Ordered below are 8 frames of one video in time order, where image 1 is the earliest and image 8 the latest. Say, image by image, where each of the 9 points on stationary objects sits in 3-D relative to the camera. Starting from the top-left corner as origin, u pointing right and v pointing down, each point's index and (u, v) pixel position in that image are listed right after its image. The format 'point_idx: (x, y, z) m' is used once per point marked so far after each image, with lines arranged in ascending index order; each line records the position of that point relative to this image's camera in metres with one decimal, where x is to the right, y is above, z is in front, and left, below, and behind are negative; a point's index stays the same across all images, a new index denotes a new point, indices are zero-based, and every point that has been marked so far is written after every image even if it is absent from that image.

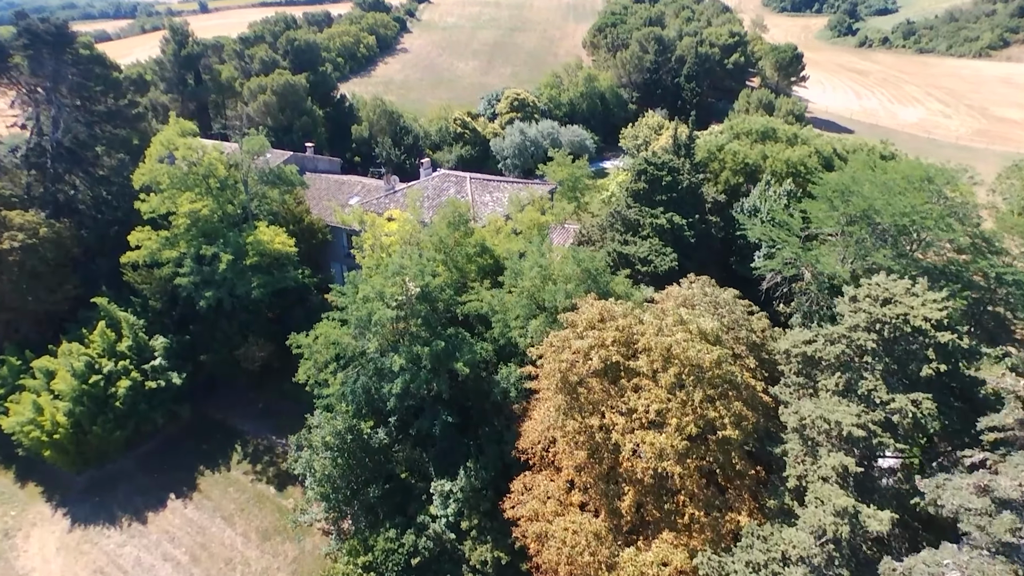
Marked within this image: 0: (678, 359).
0: (+5.0, -2.1, +19.3) m
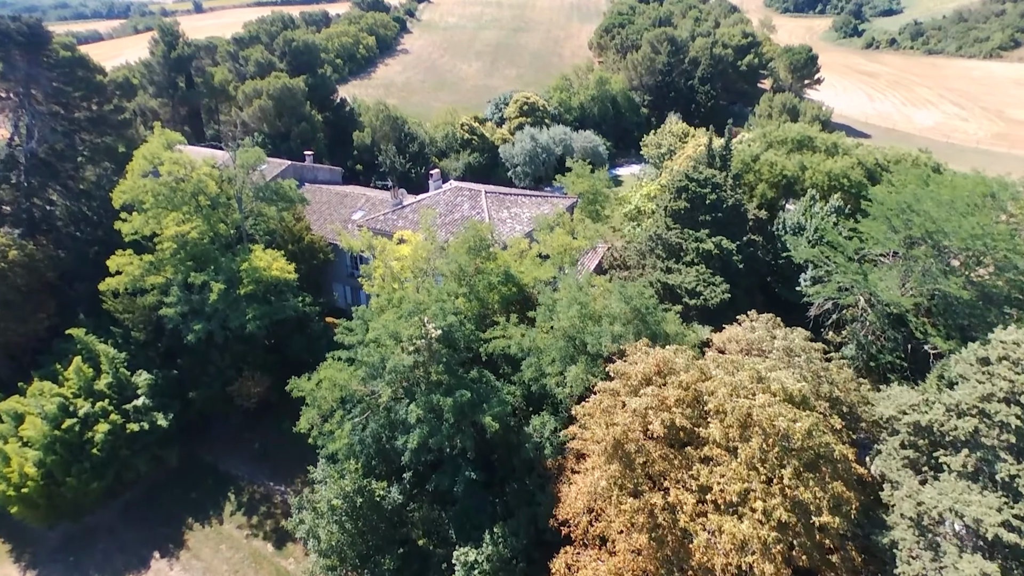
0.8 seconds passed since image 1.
0: (+6.2, -3.5, +16.0) m
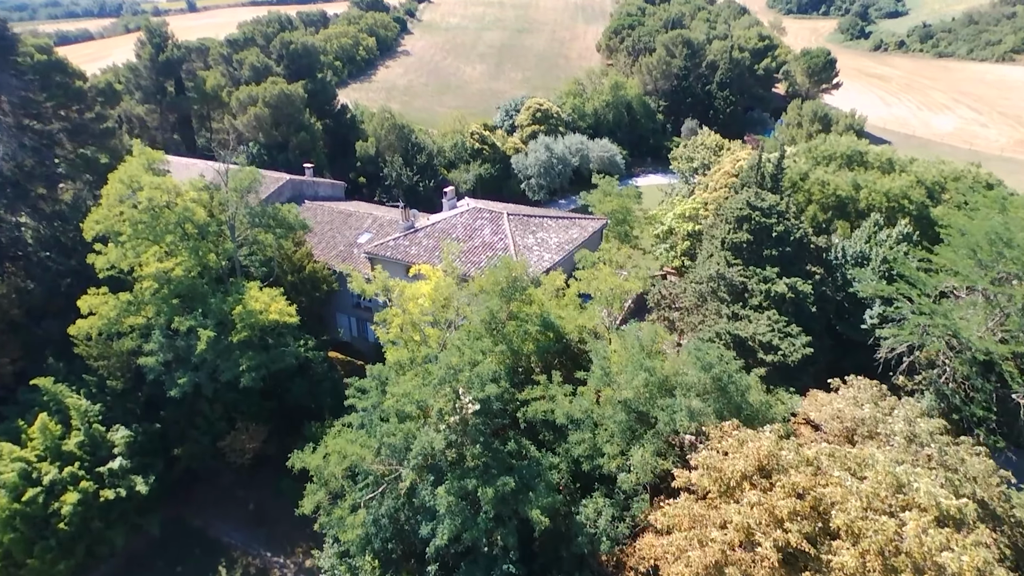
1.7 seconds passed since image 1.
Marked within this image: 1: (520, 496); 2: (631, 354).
0: (+7.6, -5.2, +12.3) m
1: (+0.2, -5.7, +17.6) m
2: (+3.5, -1.9, +18.6) m
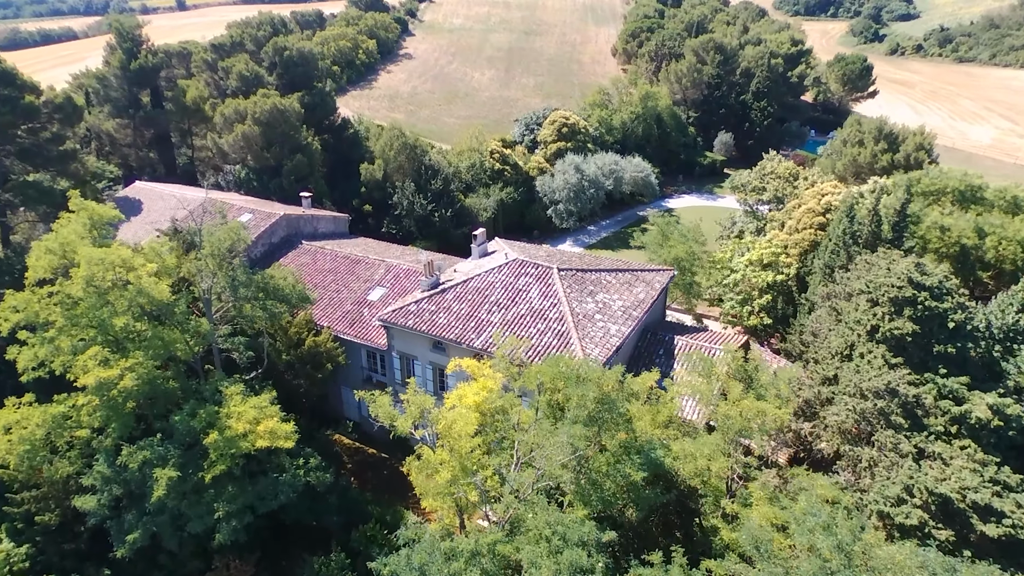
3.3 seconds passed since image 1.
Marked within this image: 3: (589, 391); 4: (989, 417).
0: (+9.9, -8.2, +5.9) m
1: (+2.5, -8.7, +11.0) m
2: (+5.7, -4.9, +12.1) m
3: (+1.9, -2.5, +15.3) m
4: (+11.7, -3.1, +16.0) m
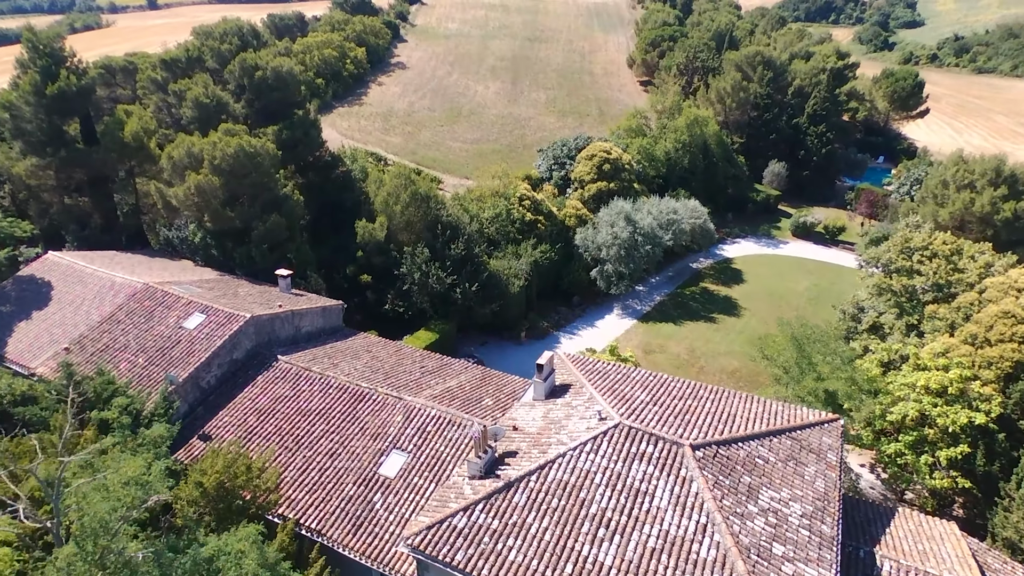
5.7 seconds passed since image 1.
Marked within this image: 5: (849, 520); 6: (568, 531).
0: (+13.2, -12.9, -3.8) m
1: (+5.6, -13.5, +1.2) m
2: (+8.8, -9.7, +2.4) m
3: (+4.9, -7.2, +5.5) m
4: (+14.7, -7.9, +6.5) m
5: (+9.5, -6.5, +18.1) m
6: (+1.3, -5.6, +14.8) m
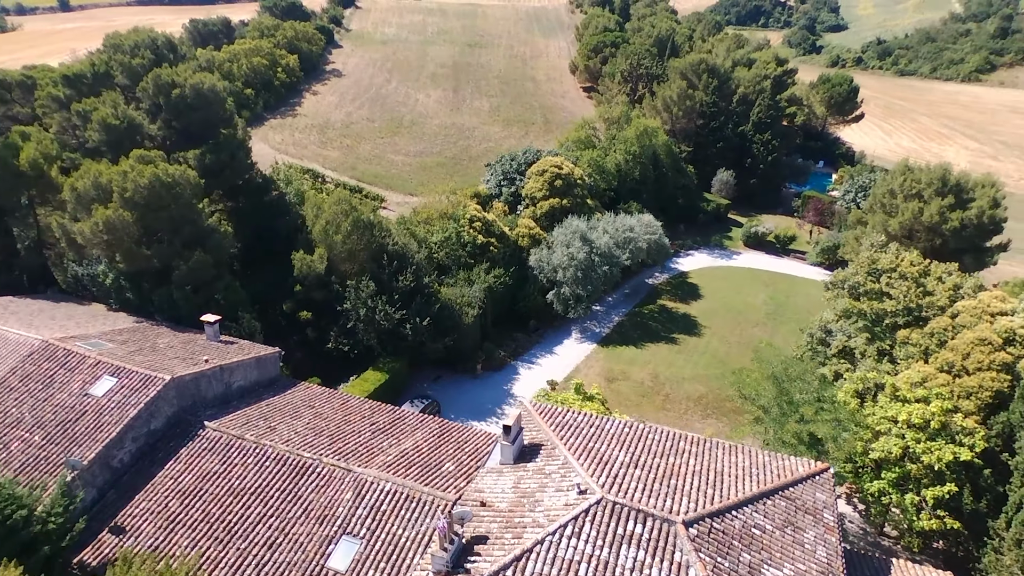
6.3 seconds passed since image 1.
0: (+14.5, -13.9, -4.7) m
1: (+6.5, -14.7, -0.4) m
2: (+9.5, -10.8, +1.0) m
3: (+5.2, -8.5, +3.8) m
4: (+15.0, -8.8, +5.6) m
5: (+8.8, -7.7, +16.7) m
6: (+0.8, -7.0, +12.7) m
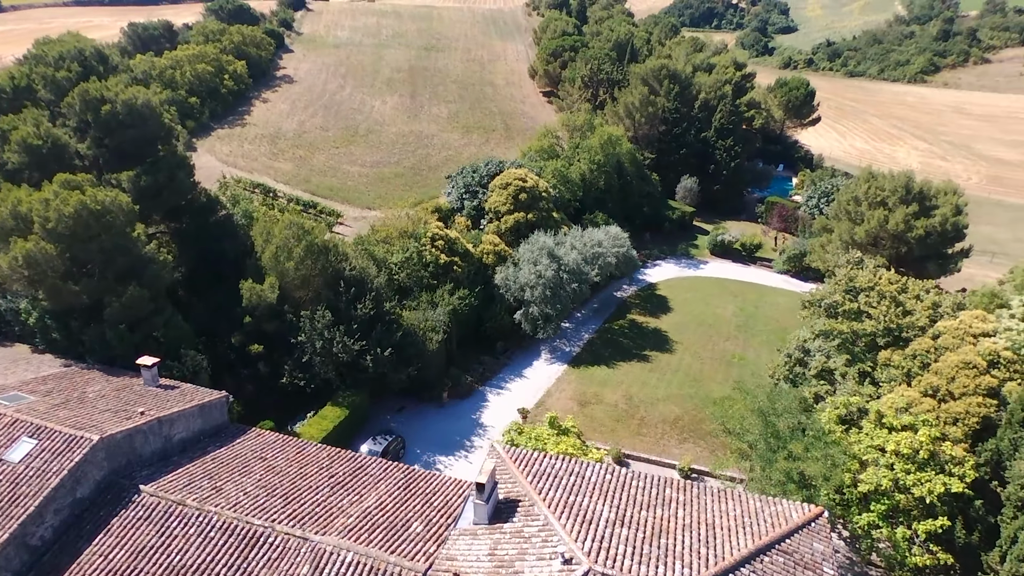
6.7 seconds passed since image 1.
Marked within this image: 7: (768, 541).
0: (+15.4, -14.6, -5.4) m
1: (+7.2, -15.6, -1.6) m
2: (+9.9, -11.6, 0.0) m
3: (+5.5, -9.4, +2.5) m
4: (+15.1, -9.5, +4.9) m
5: (+8.2, -8.5, +15.7) m
6: (+0.5, -8.1, +11.2) m
7: (+6.0, -6.1, +15.2) m
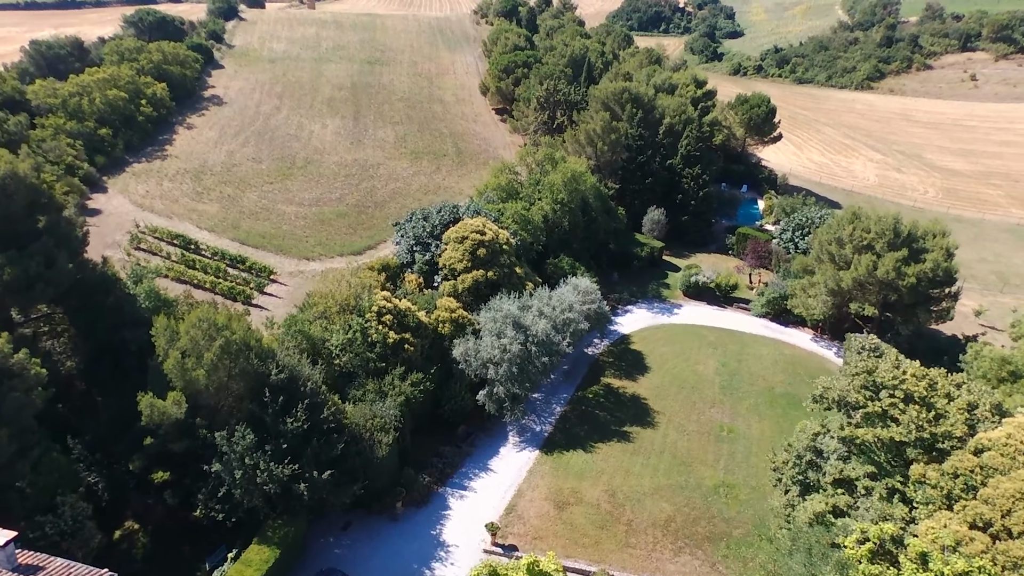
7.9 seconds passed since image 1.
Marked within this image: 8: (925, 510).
0: (+16.8, -17.8, -8.8) m
1: (+8.4, -19.0, -5.5) m
2: (+10.9, -15.0, -3.7) m
3: (+6.2, -12.9, -1.6) m
4: (+15.6, -12.7, +1.5) m
5: (+8.0, -12.0, +11.8) m
6: (+0.6, -11.7, +6.7) m
7: (+5.8, -9.6, +11.1) m
8: (+12.6, -6.7, +19.5) m
